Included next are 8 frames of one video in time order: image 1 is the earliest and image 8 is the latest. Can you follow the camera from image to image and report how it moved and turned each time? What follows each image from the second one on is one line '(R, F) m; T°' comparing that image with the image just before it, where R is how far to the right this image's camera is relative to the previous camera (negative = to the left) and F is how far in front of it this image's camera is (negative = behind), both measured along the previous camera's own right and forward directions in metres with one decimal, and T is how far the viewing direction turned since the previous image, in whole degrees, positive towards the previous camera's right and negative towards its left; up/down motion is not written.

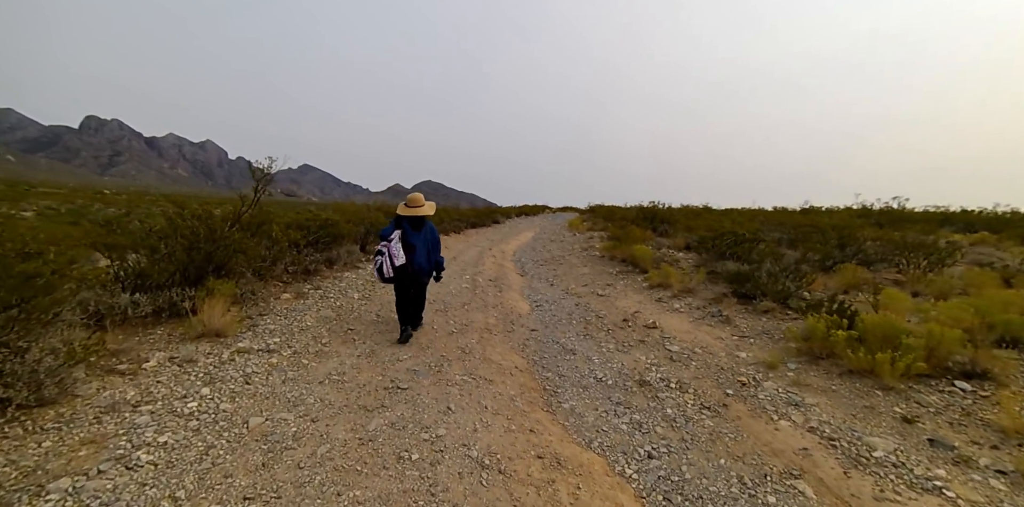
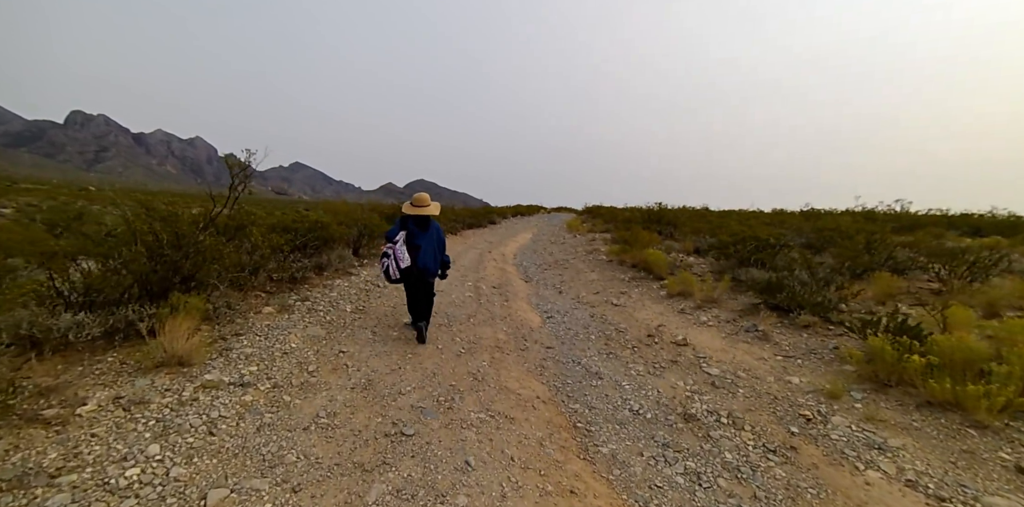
(-0.3, +0.9) m; +1°
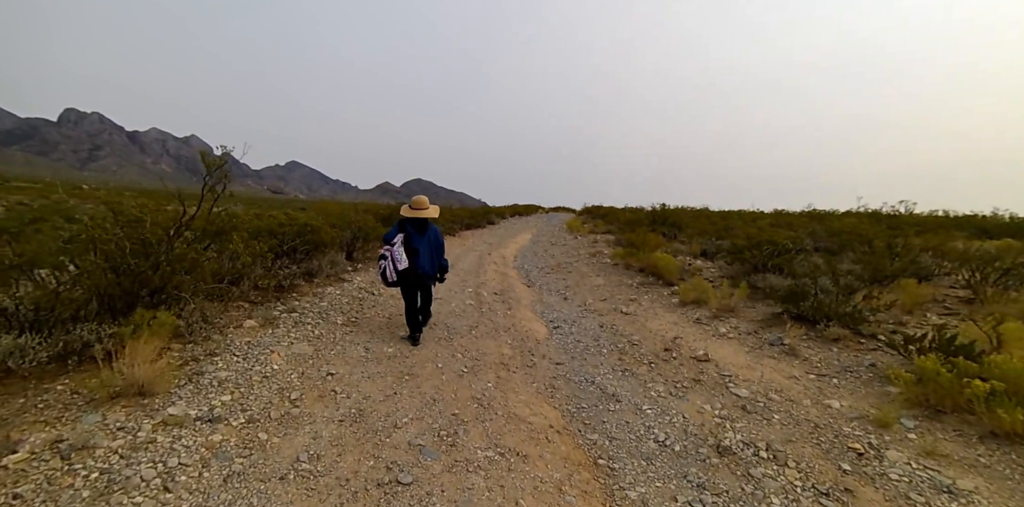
(-0.1, +0.6) m; 0°
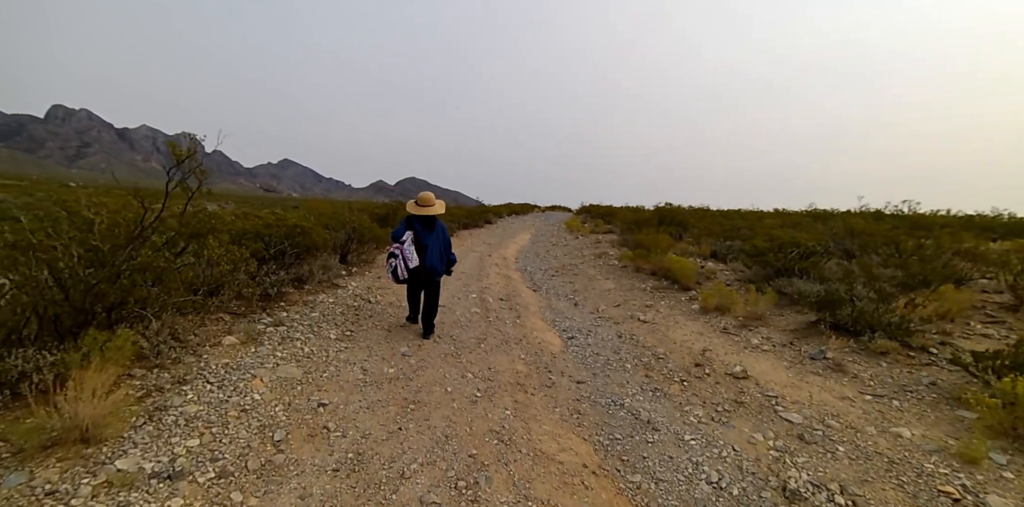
(-0.3, +0.7) m; +1°
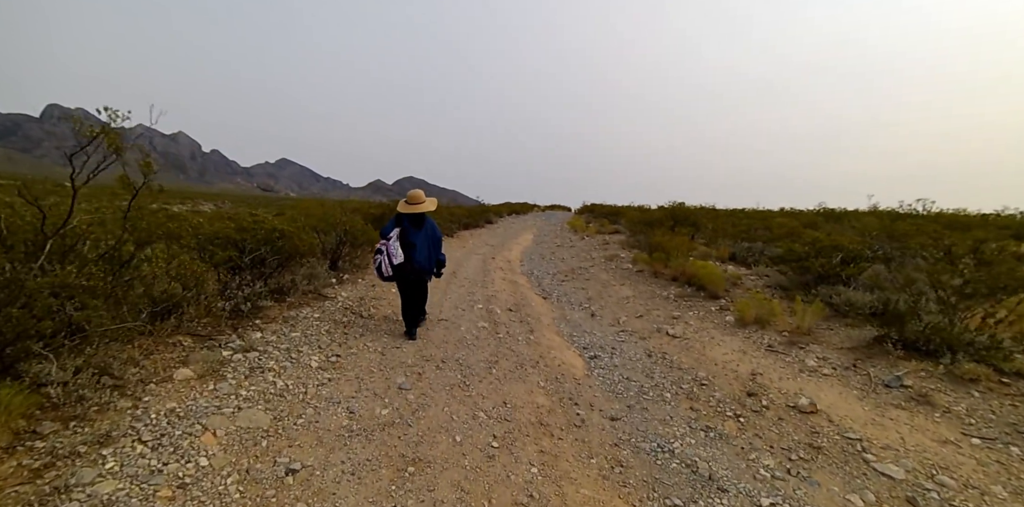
(-0.2, +1.0) m; 0°
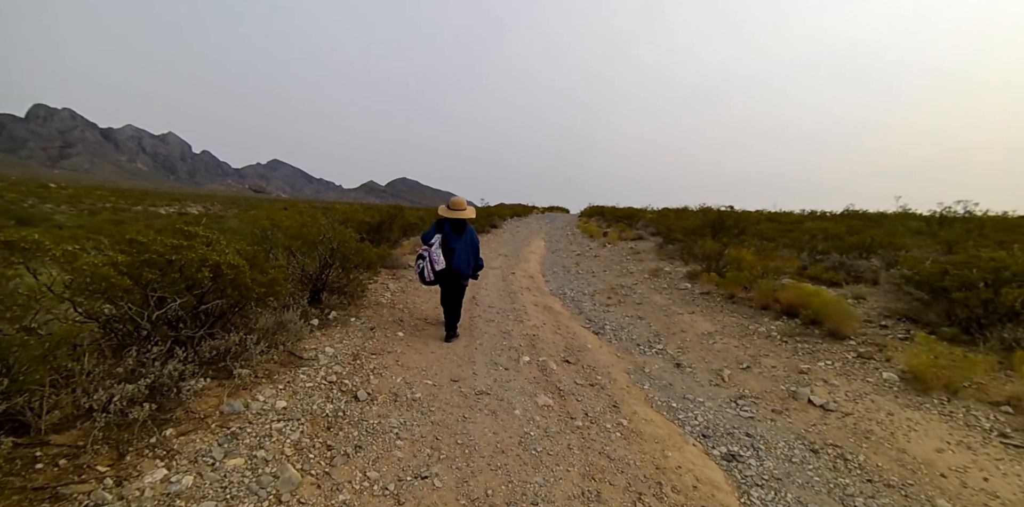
(-0.9, +2.5) m; +1°
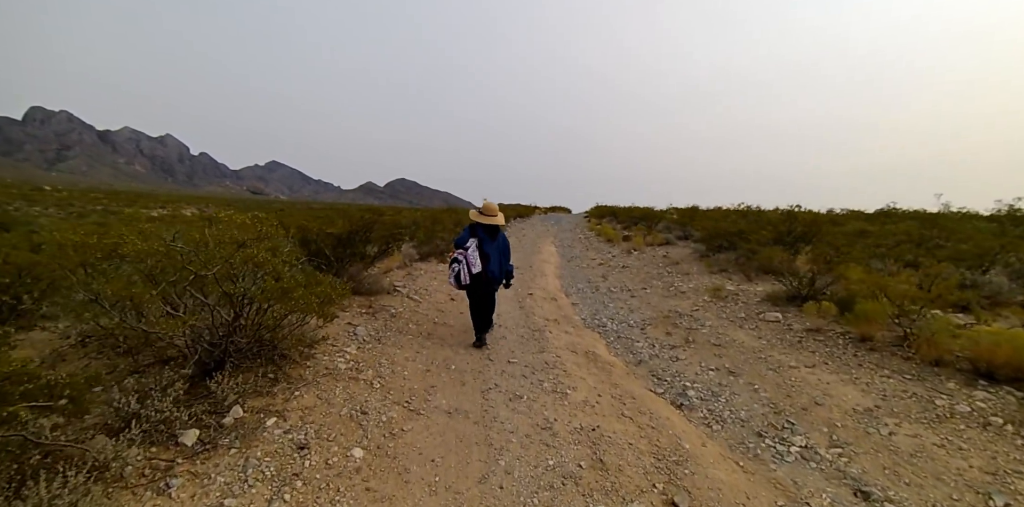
(-0.4, +2.8) m; 0°
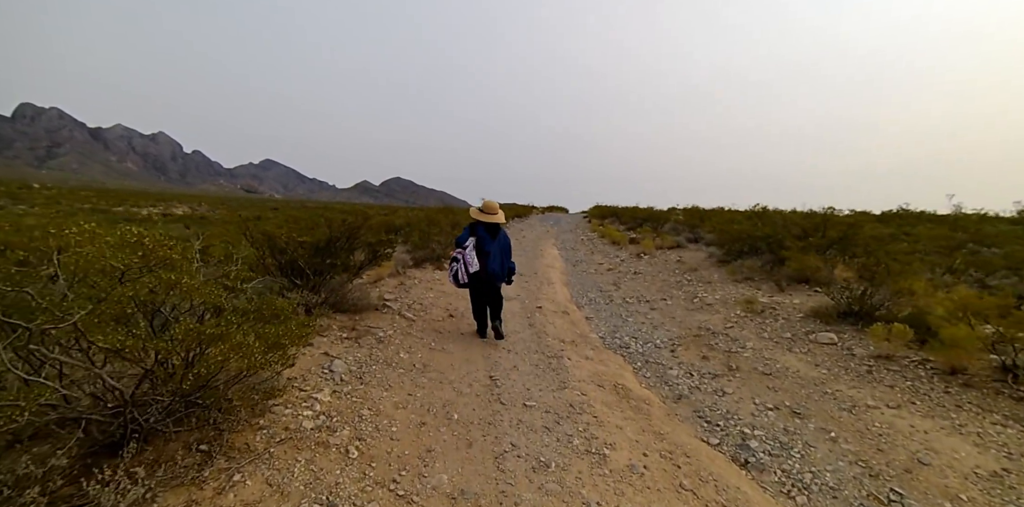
(-0.2, +1.1) m; +1°
